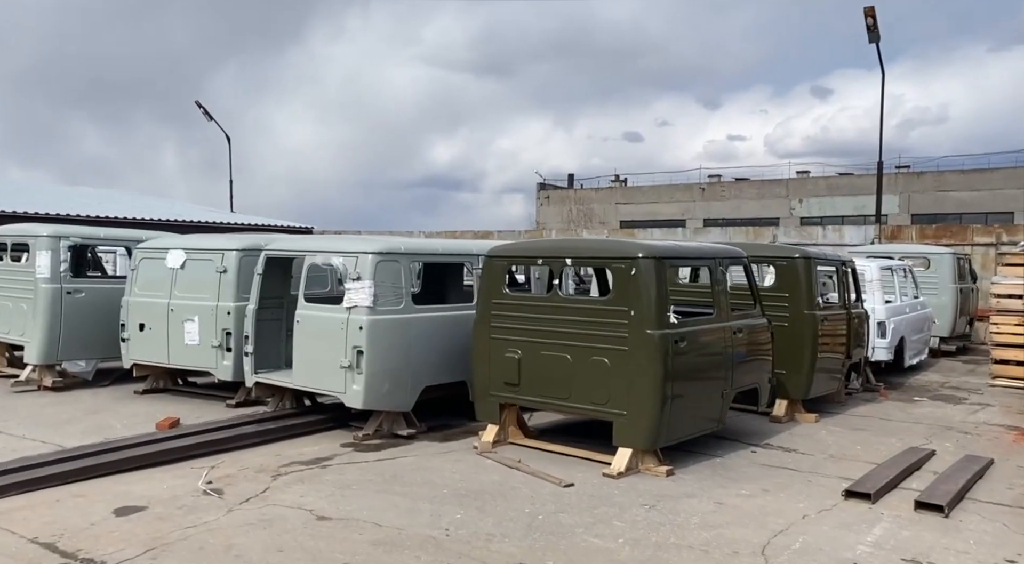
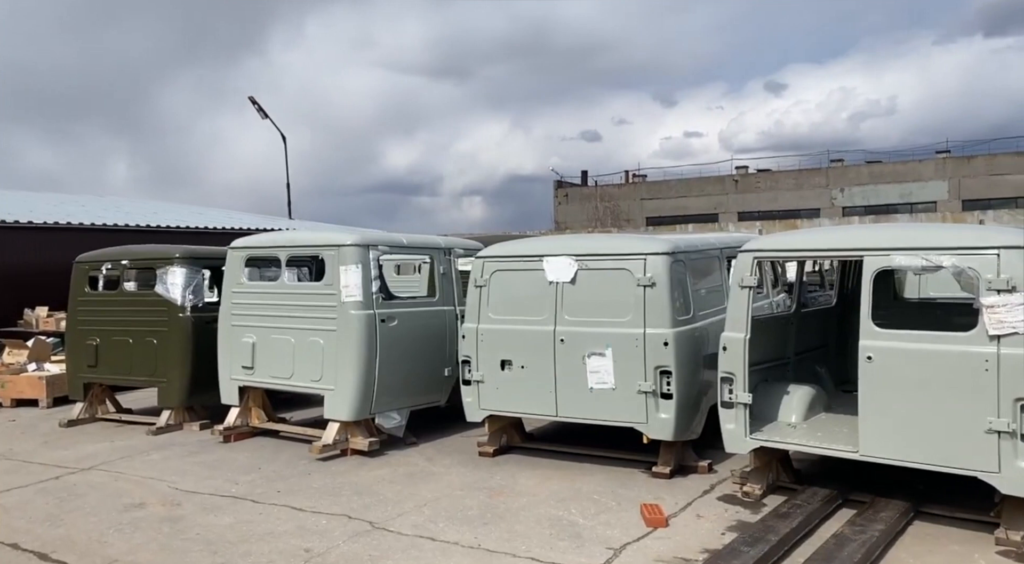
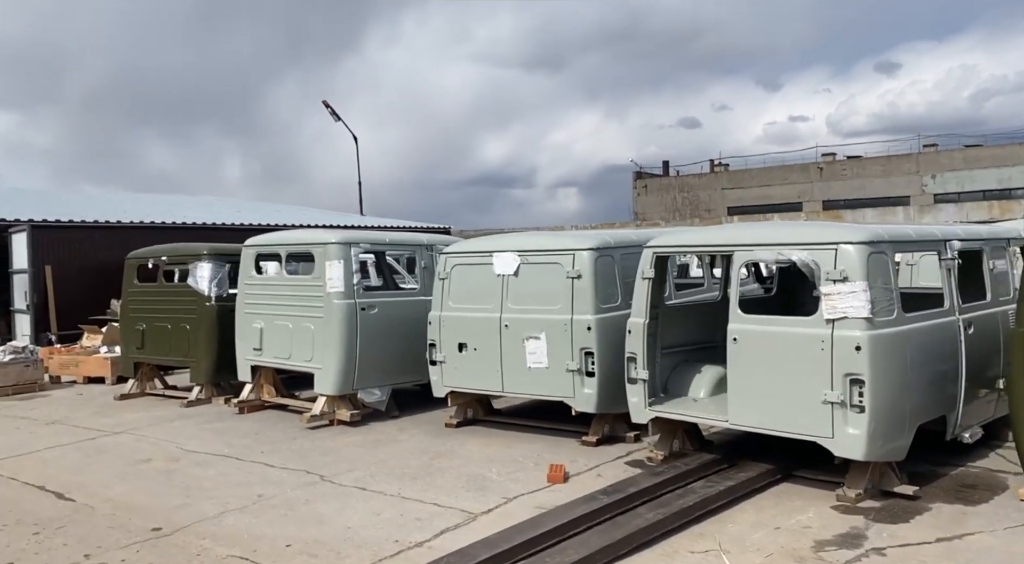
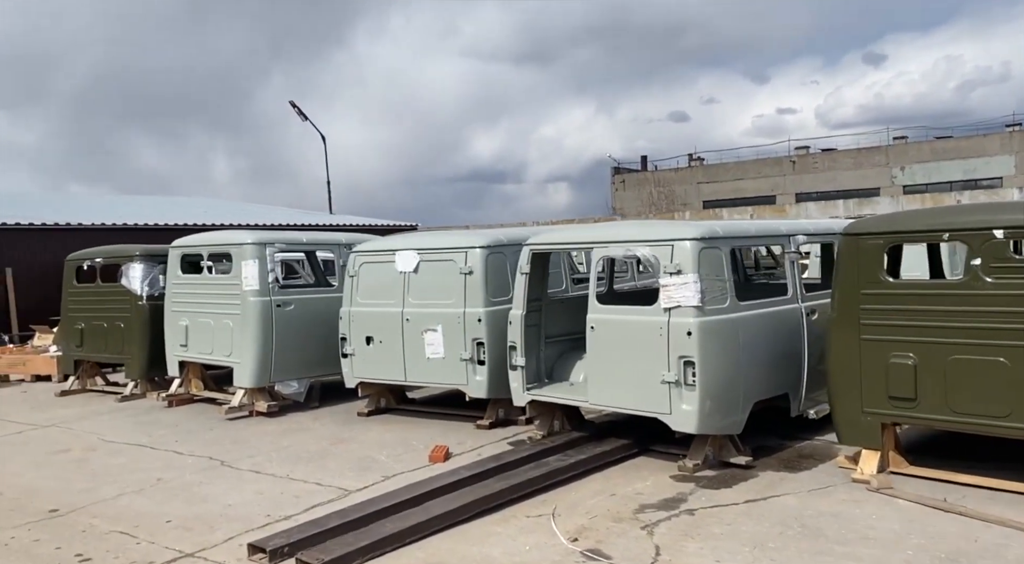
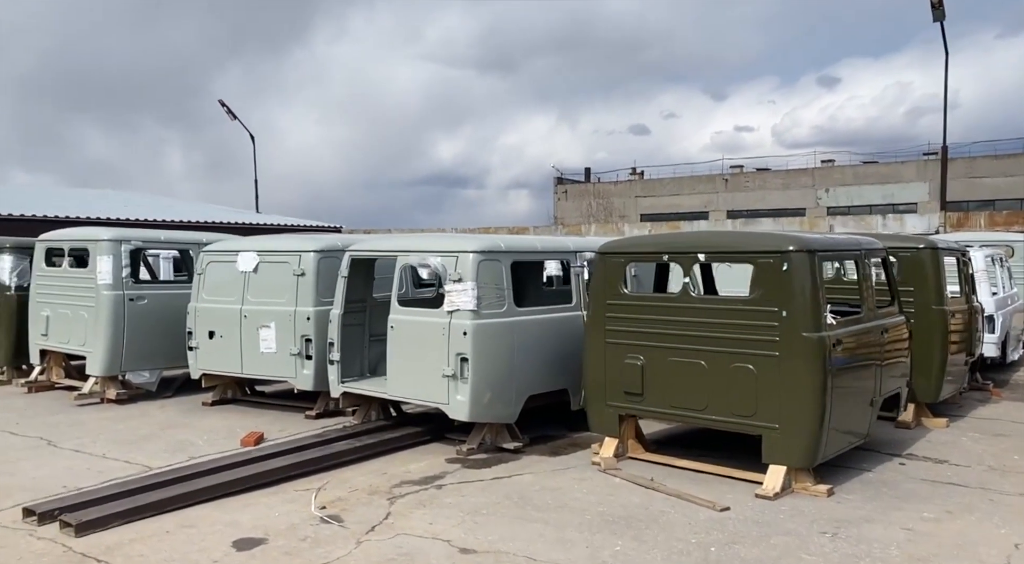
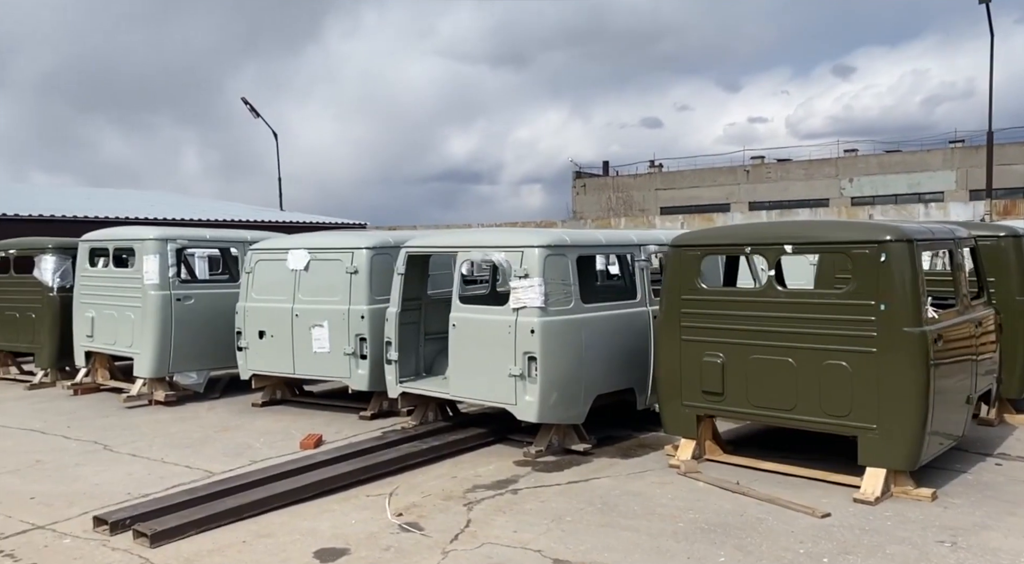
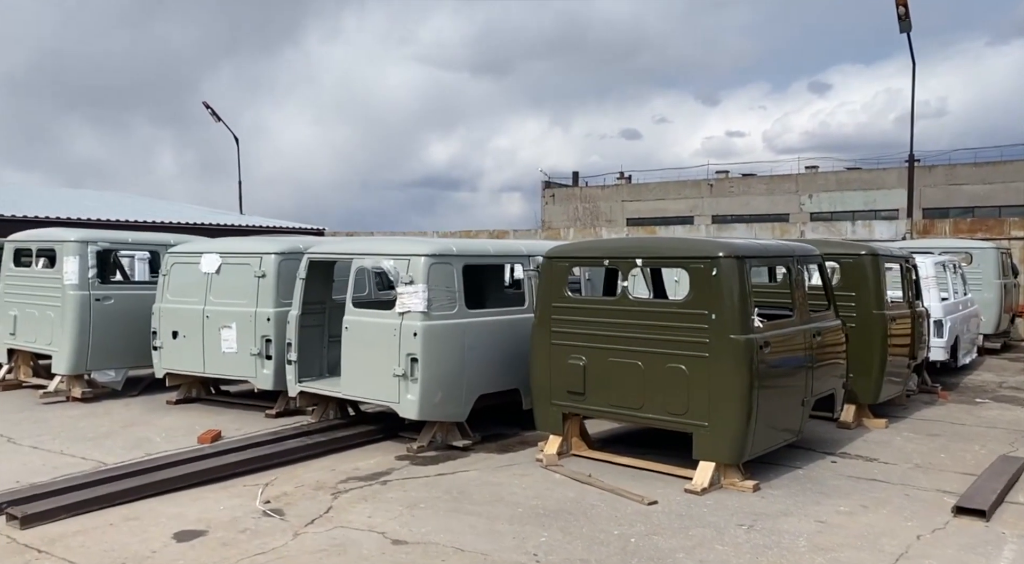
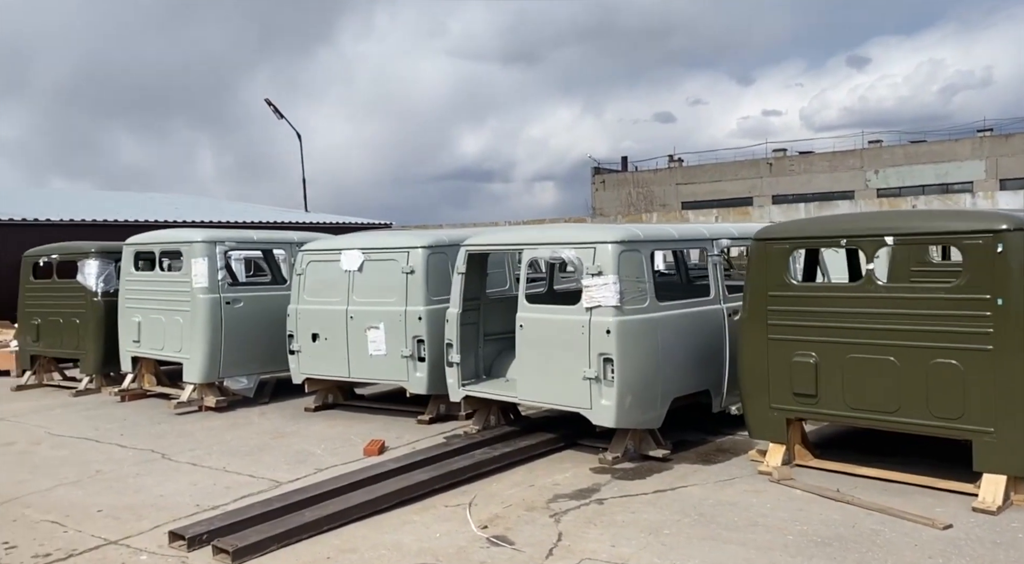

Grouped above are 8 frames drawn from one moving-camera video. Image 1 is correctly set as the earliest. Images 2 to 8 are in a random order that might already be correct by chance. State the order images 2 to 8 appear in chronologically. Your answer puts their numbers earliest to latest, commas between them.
7, 5, 6, 8, 4, 3, 2
